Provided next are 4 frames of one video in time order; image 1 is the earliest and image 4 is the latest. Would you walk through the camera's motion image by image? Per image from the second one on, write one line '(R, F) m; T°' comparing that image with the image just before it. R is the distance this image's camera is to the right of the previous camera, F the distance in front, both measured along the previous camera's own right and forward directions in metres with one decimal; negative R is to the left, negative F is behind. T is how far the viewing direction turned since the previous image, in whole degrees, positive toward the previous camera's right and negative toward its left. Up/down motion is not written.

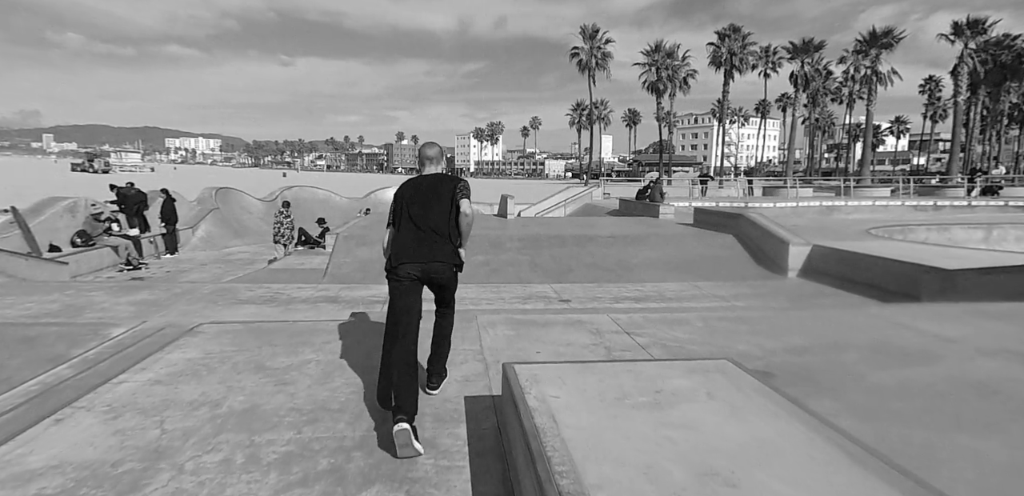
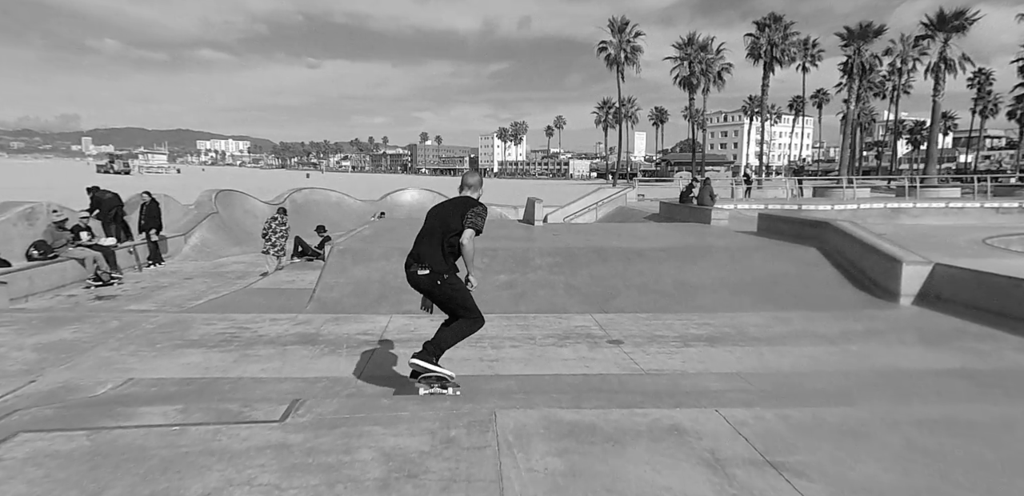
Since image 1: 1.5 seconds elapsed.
(-0.1, +1.7) m; -3°
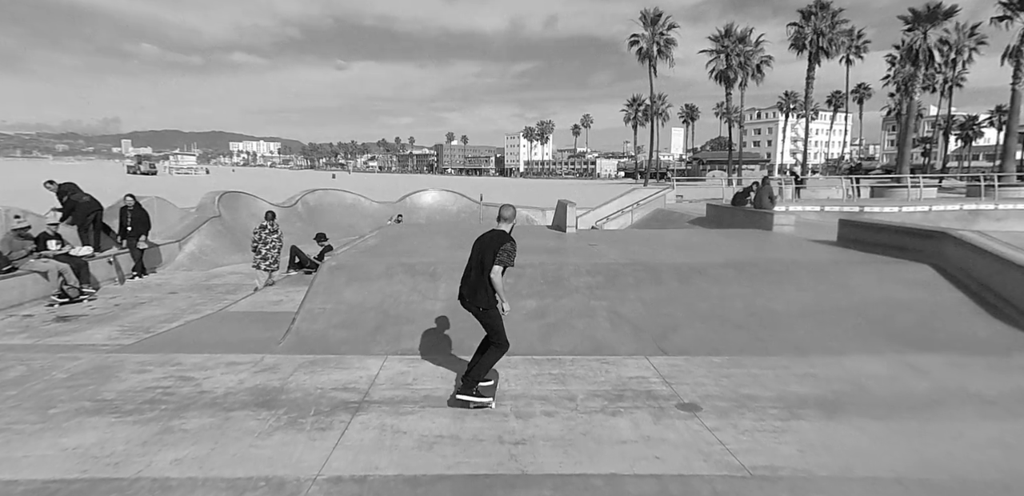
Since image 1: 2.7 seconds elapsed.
(-0.1, +1.5) m; -3°
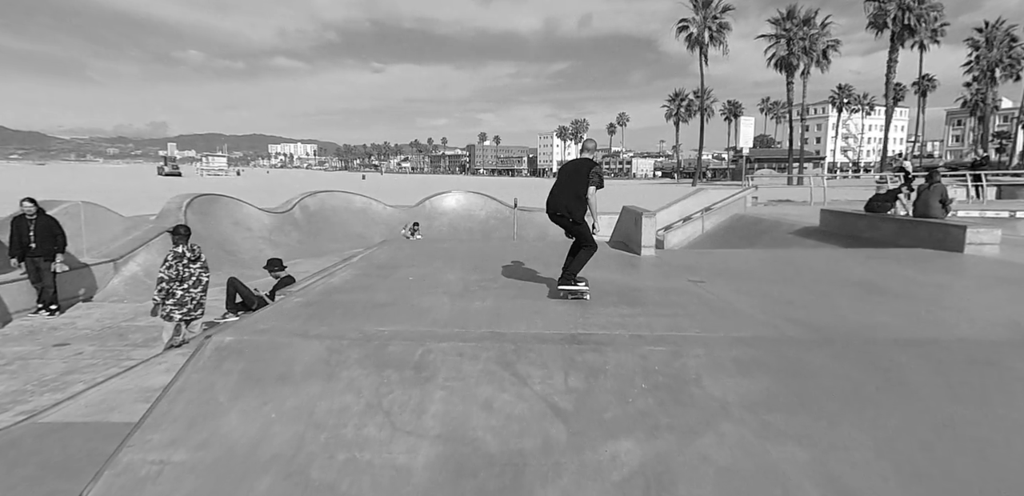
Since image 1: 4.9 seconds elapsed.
(-0.2, +3.2) m; -4°
